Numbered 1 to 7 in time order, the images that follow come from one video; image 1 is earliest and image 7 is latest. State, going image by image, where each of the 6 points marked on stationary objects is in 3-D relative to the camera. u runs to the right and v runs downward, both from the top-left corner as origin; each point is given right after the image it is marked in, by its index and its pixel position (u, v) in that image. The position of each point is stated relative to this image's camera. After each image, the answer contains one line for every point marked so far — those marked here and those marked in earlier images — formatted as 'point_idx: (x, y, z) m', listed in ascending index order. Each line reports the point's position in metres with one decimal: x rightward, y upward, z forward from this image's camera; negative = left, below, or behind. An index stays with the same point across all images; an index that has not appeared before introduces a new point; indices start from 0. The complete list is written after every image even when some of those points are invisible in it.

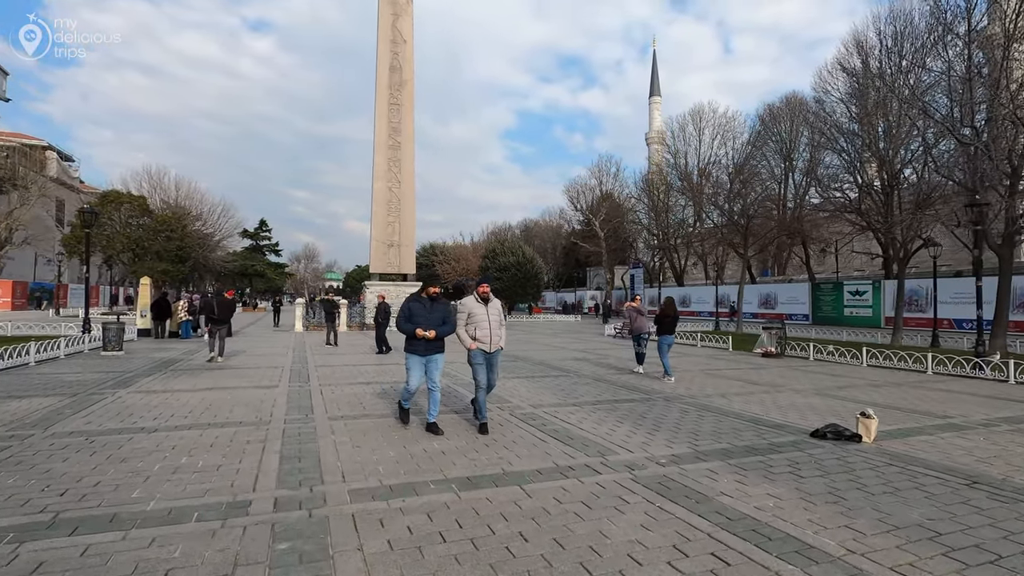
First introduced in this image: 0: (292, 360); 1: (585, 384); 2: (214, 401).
0: (-5.6, -1.8, +13.6) m
1: (+1.4, -1.9, +10.2) m
2: (-4.5, -1.7, +8.0) m
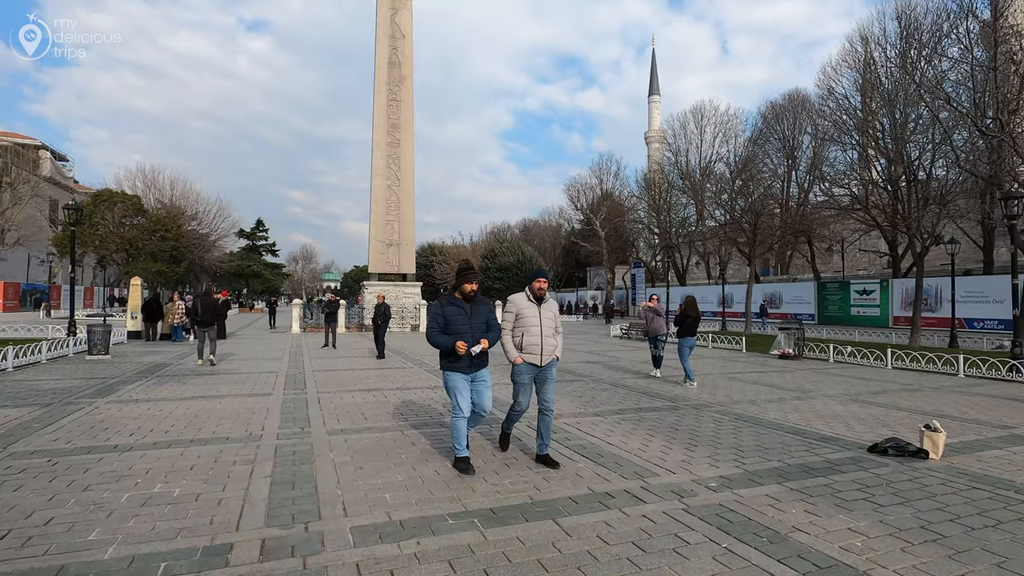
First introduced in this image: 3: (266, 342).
0: (-5.4, -1.8, +12.8) m
1: (+1.7, -1.8, +9.5) m
2: (-4.2, -1.7, +7.2) m
3: (-9.1, -2.0, +19.9) m
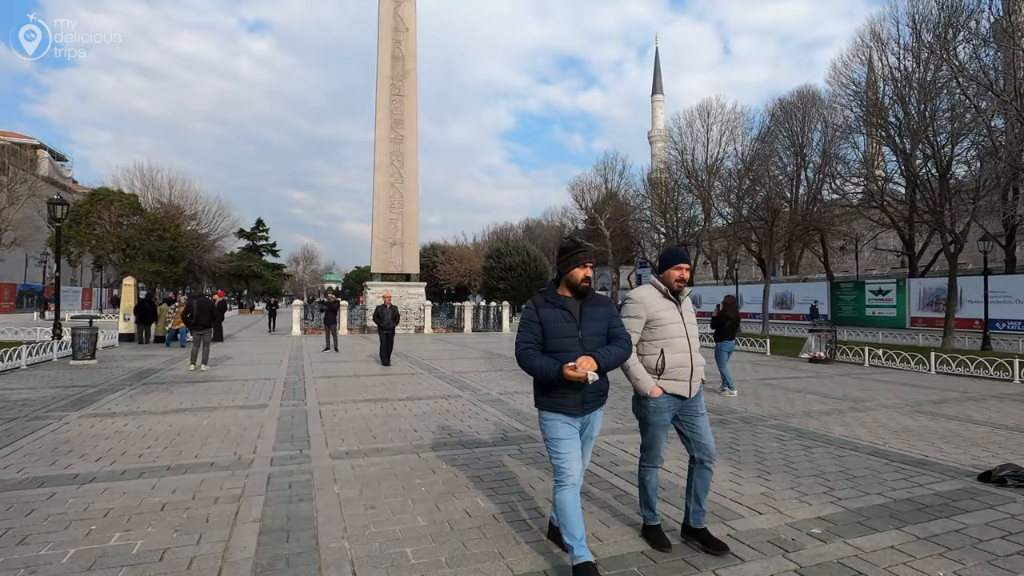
0: (-5.0, -1.8, +11.9) m
1: (+2.0, -1.8, +8.5) m
2: (-3.9, -1.7, +6.3) m
3: (-8.8, -2.0, +19.0) m
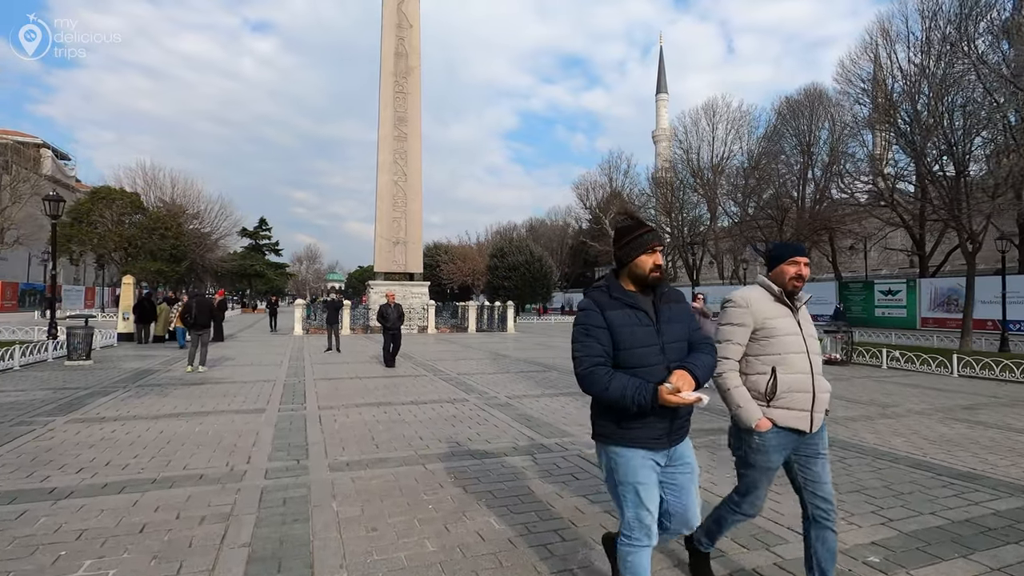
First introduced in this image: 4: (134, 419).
0: (-4.9, -1.8, +11.5) m
1: (+2.2, -1.8, +8.1) m
2: (-3.8, -1.7, +5.9) m
3: (-8.6, -2.0, +18.7) m
4: (-4.8, -1.7, +6.7) m
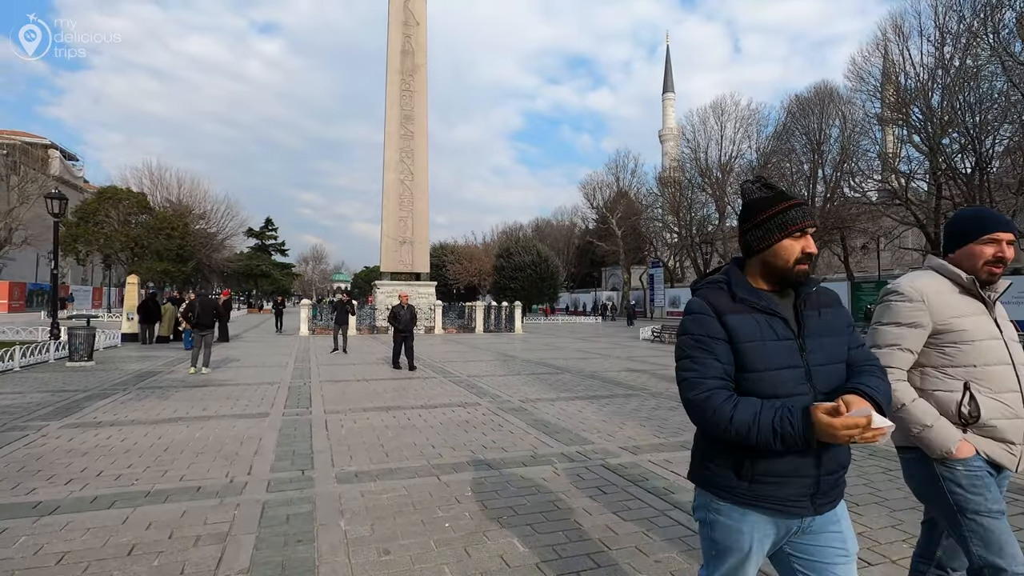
0: (-4.6, -1.8, +11.2) m
1: (+2.4, -1.8, +7.7) m
2: (-3.6, -1.6, +5.6) m
3: (-8.2, -2.0, +18.4) m
4: (-4.6, -1.6, +6.4) m
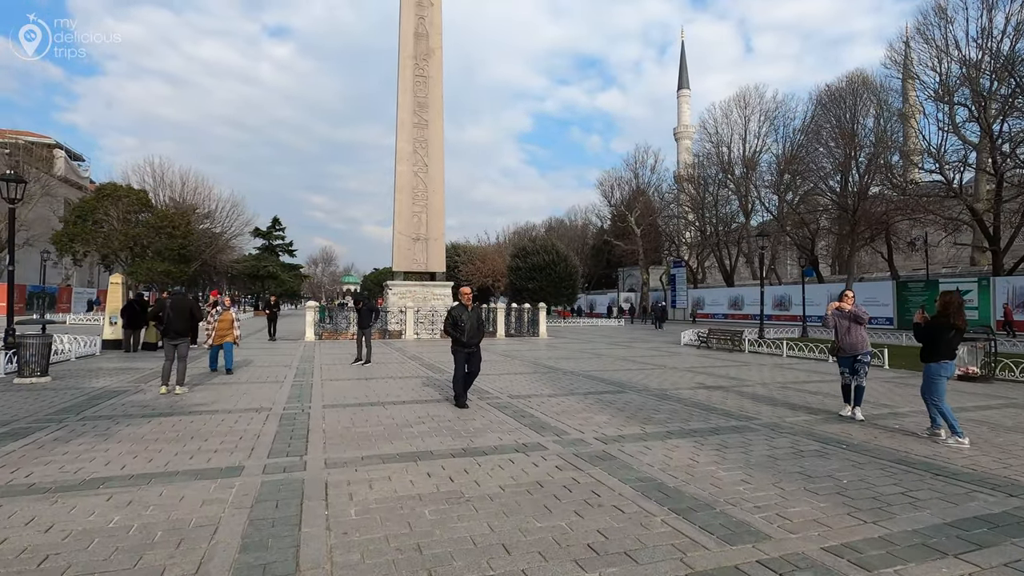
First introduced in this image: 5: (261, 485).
0: (-3.7, -1.8, +8.9) m
1: (+3.2, -1.7, +5.3) m
2: (-2.8, -1.6, +3.3) m
3: (-7.2, -2.0, +16.1) m
4: (-3.8, -1.6, +4.1) m
5: (-2.1, -1.6, +4.4) m
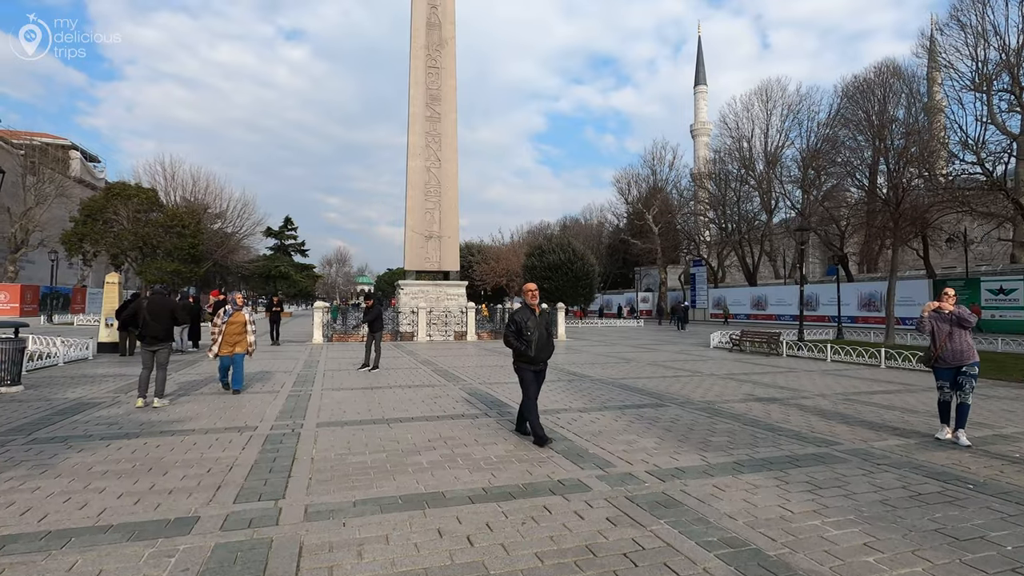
0: (-3.4, -1.7, +7.8) m
1: (+3.5, -1.7, +4.0) m
2: (-2.5, -1.5, +2.1) m
3: (-6.7, -2.0, +15.1) m
4: (-3.5, -1.6, +3.0) m
5: (-1.8, -1.6, +3.3) m
